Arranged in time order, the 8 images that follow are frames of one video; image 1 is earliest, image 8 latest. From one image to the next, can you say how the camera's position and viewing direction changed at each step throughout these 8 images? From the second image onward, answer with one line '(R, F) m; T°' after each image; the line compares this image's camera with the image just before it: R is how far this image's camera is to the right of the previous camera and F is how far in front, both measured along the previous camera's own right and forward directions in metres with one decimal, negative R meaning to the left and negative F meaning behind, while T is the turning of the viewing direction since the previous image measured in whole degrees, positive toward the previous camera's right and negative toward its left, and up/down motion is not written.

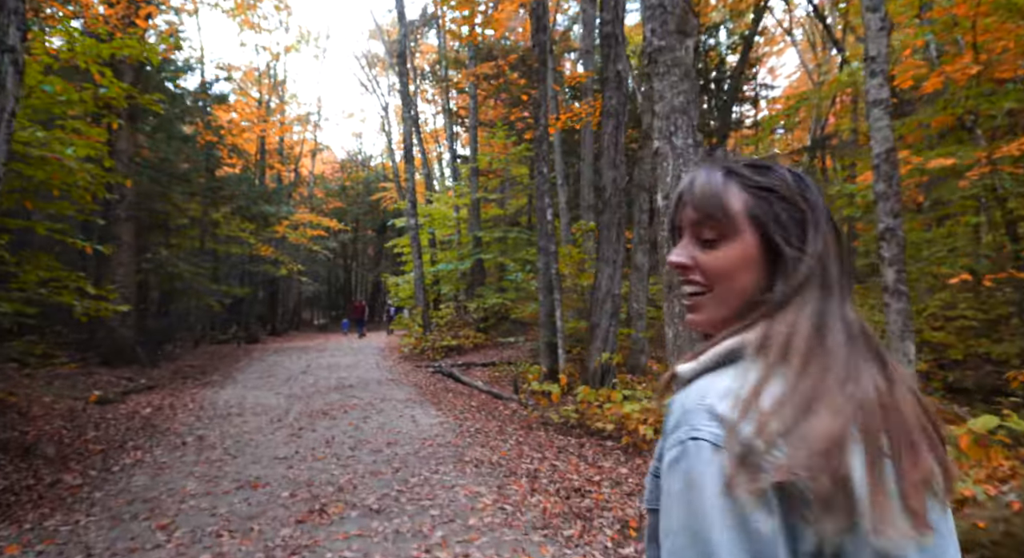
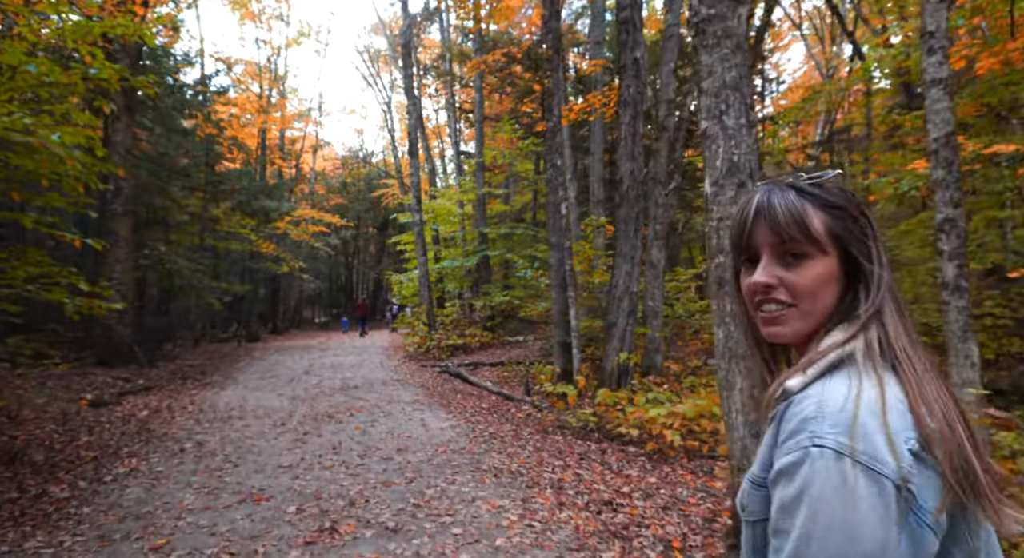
(-0.2, +0.4) m; 0°
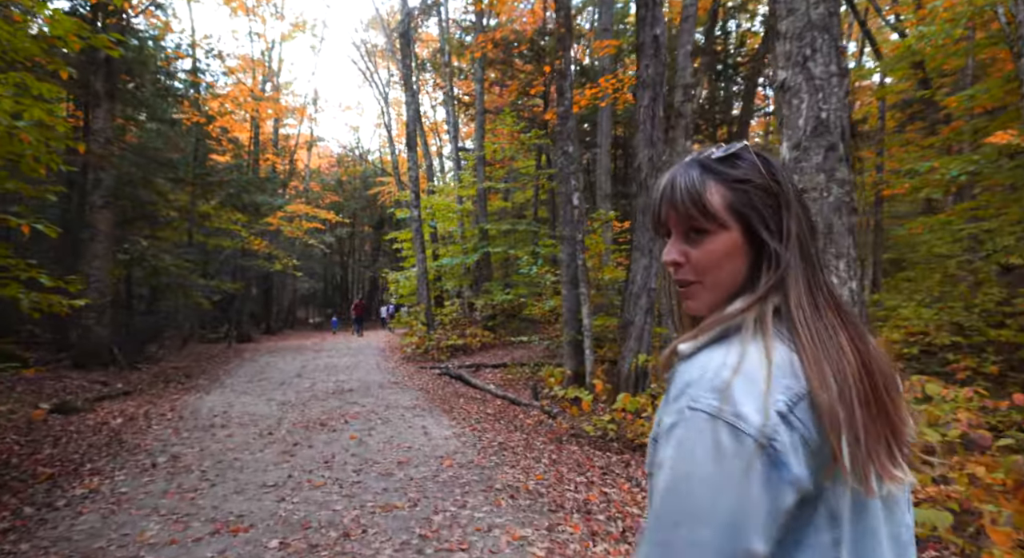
(-0.2, +0.7) m; 0°
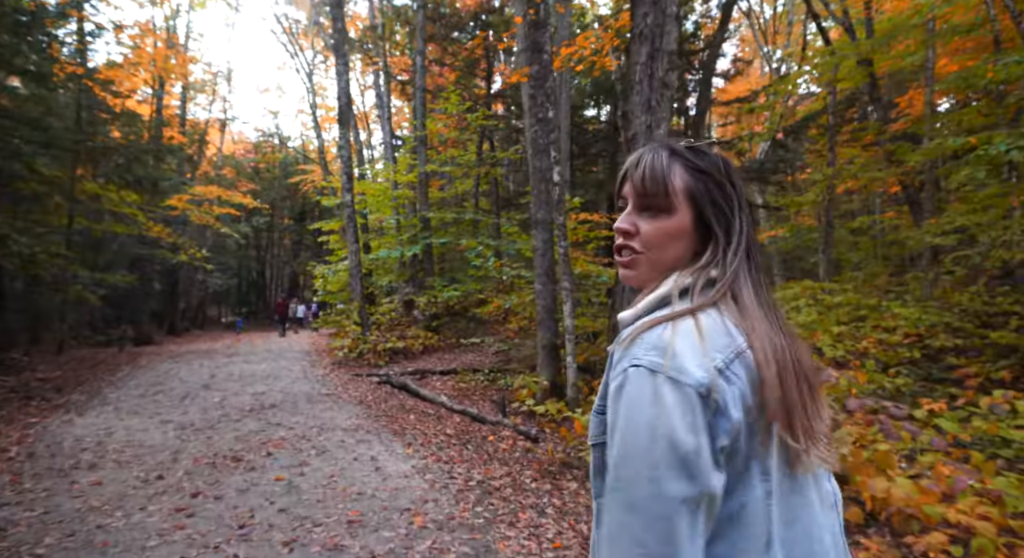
(-0.5, +1.5) m; +8°
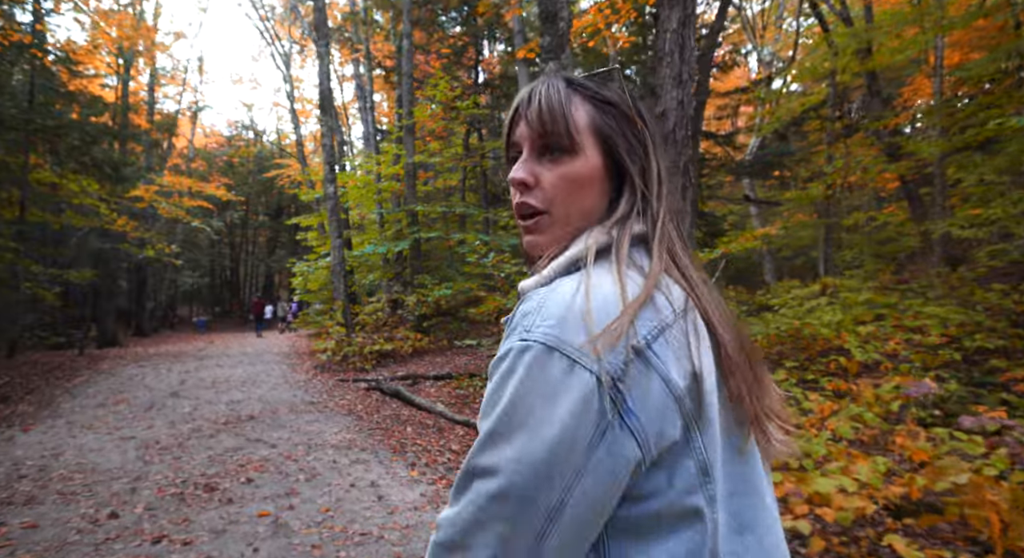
(-0.4, +0.8) m; +2°
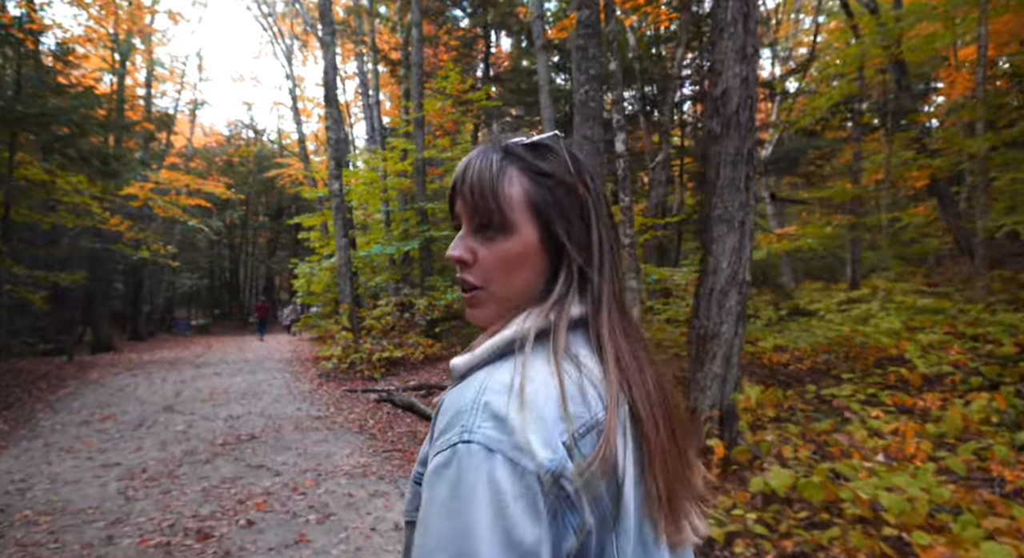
(-0.4, +0.8) m; 0°
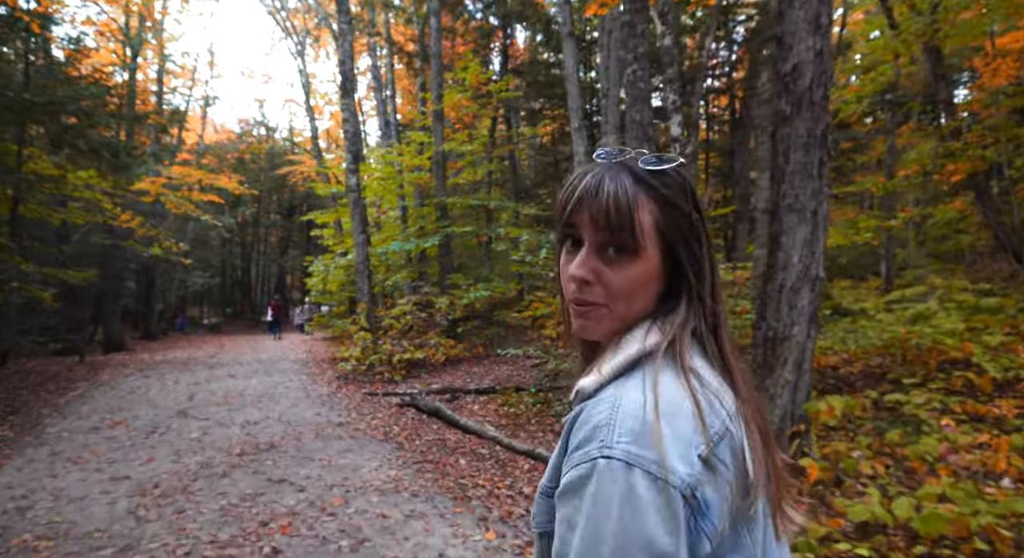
(-0.4, +0.5) m; -1°
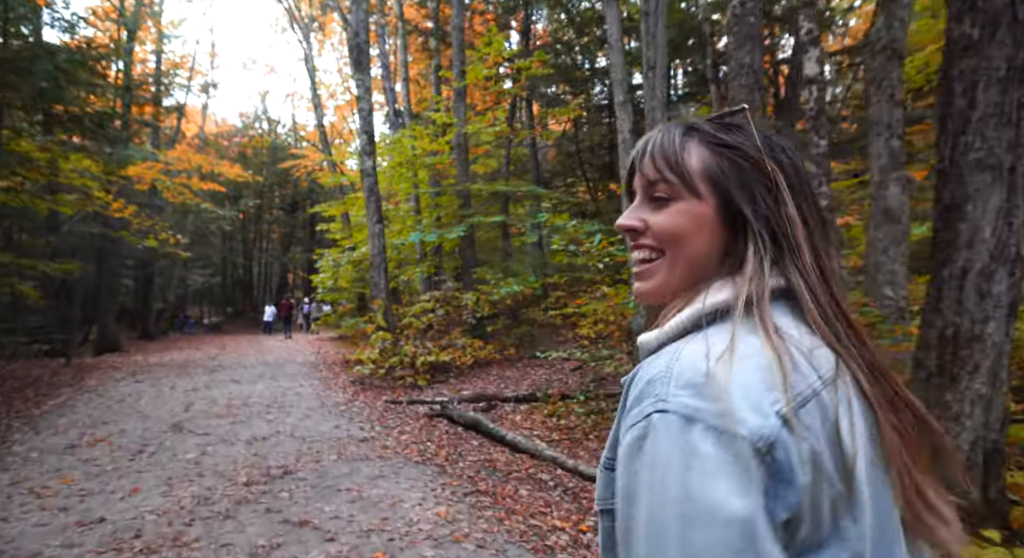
(-0.7, +1.2) m; 0°
